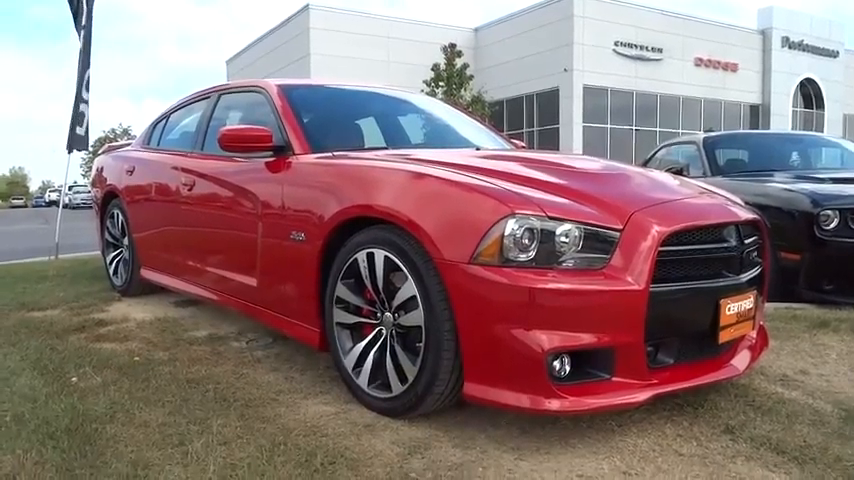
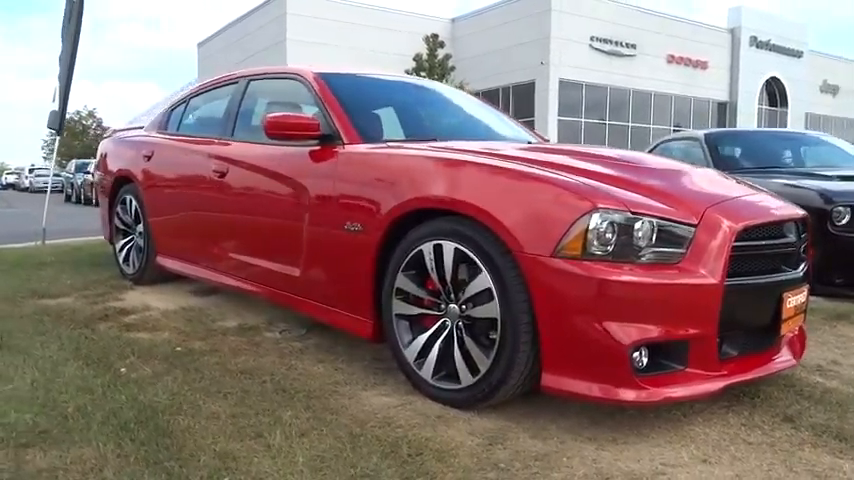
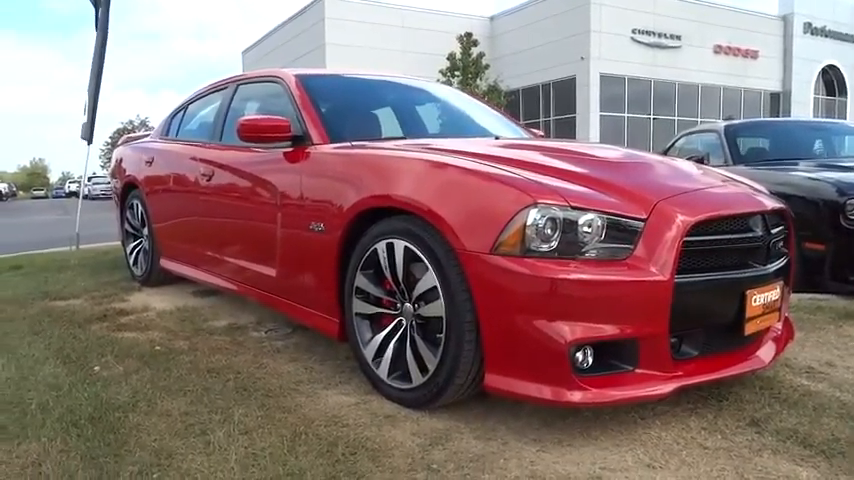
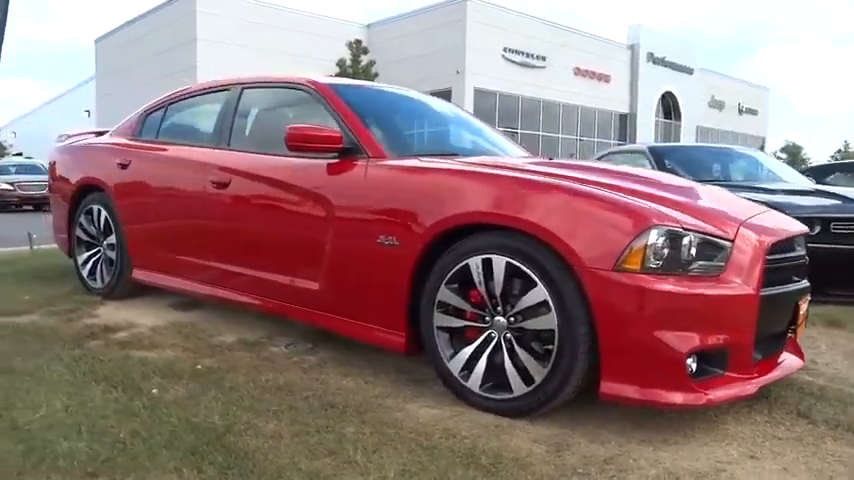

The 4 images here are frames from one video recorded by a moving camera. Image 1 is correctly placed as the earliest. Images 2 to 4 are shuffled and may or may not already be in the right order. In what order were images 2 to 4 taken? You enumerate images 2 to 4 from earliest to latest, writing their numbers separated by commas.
3, 2, 4
